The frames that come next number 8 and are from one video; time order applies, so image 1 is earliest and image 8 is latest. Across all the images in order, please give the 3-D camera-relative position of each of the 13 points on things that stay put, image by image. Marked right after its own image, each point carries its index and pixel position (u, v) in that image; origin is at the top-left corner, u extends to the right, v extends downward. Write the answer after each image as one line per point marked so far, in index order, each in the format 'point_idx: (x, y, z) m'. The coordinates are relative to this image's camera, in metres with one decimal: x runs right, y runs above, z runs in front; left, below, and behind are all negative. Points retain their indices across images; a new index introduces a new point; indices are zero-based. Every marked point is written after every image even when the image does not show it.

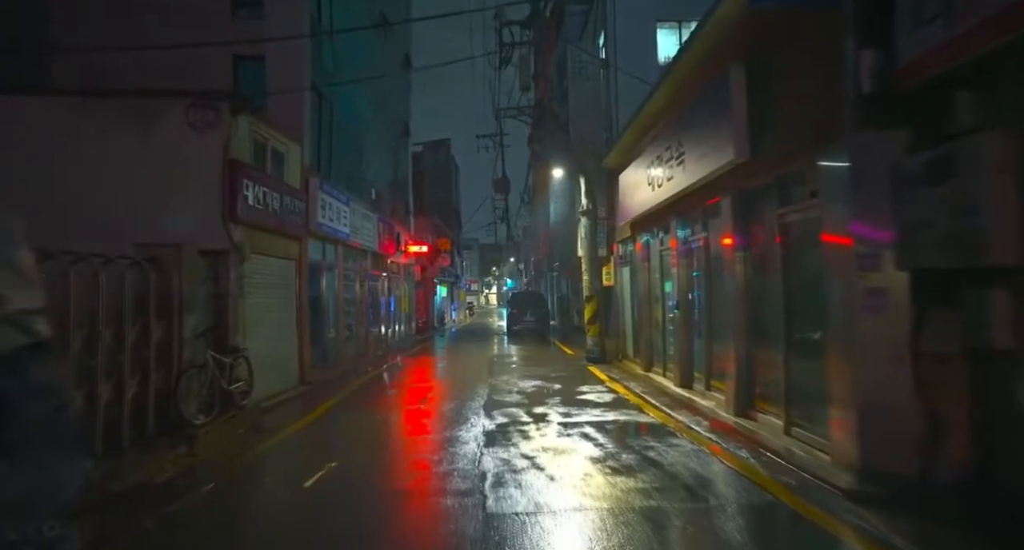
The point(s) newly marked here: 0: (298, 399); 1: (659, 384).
0: (-4.3, -2.5, +11.1) m
1: (+3.1, -2.3, +11.8) m
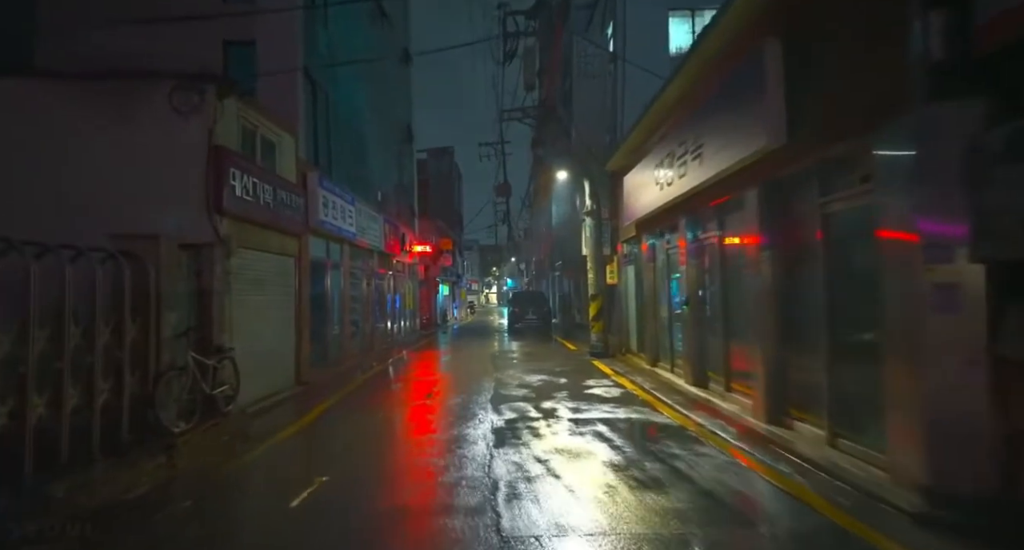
0: (-4.2, -2.4, +10.5) m
1: (+3.3, -2.2, +11.2) m
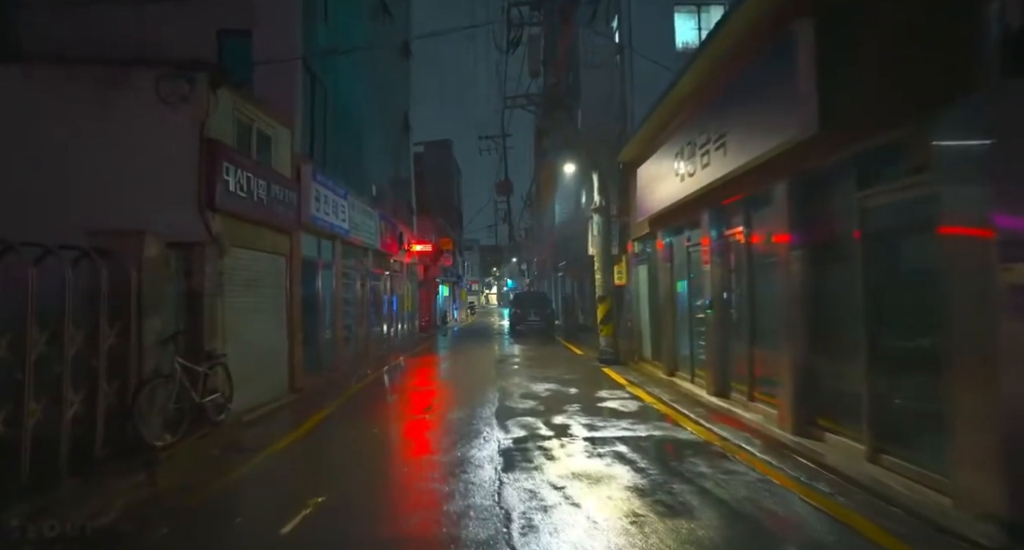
0: (-4.1, -2.4, +10.0) m
1: (+3.4, -2.2, +10.7) m
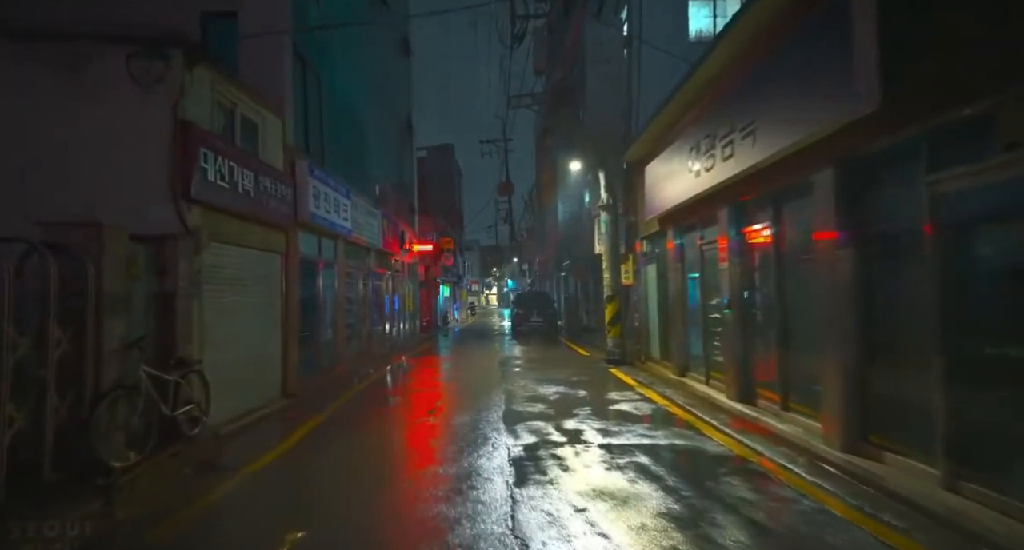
0: (-3.9, -2.4, +9.2) m
1: (+3.5, -2.2, +10.0) m
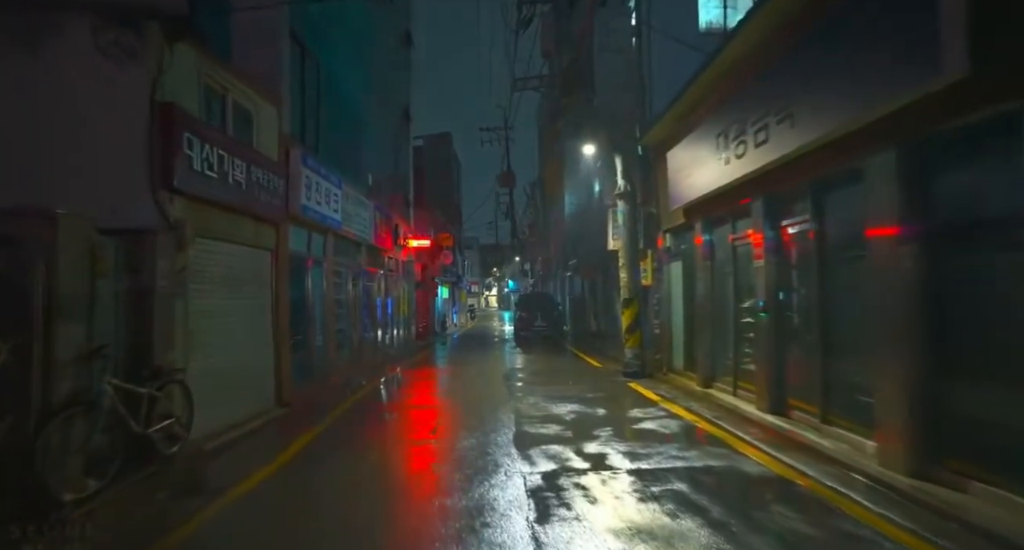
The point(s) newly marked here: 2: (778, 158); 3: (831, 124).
0: (-3.8, -2.4, +8.5) m
1: (+3.7, -2.2, +9.3) m
2: (+3.6, +1.6, +7.6) m
3: (+3.6, +1.7, +6.2) m
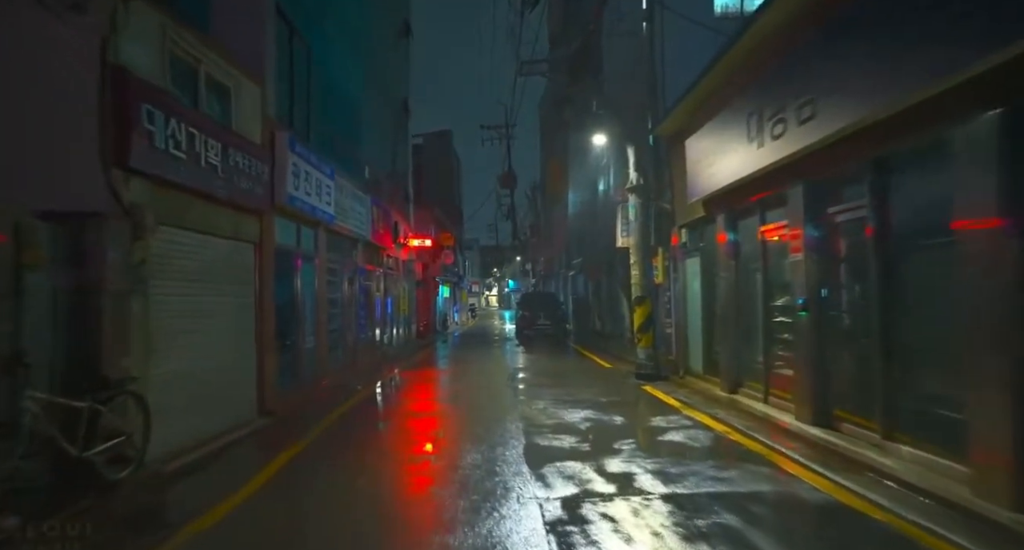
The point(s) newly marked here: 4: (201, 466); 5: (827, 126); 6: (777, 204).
0: (-3.6, -2.3, +7.6) m
1: (+3.8, -2.1, +8.3) m
2: (+3.8, +1.7, +6.7) m
3: (+3.7, +1.8, +5.3) m
4: (-3.6, -2.2, +6.5) m
5: (+3.7, +1.8, +6.7) m
6: (+4.2, +1.1, +8.9) m
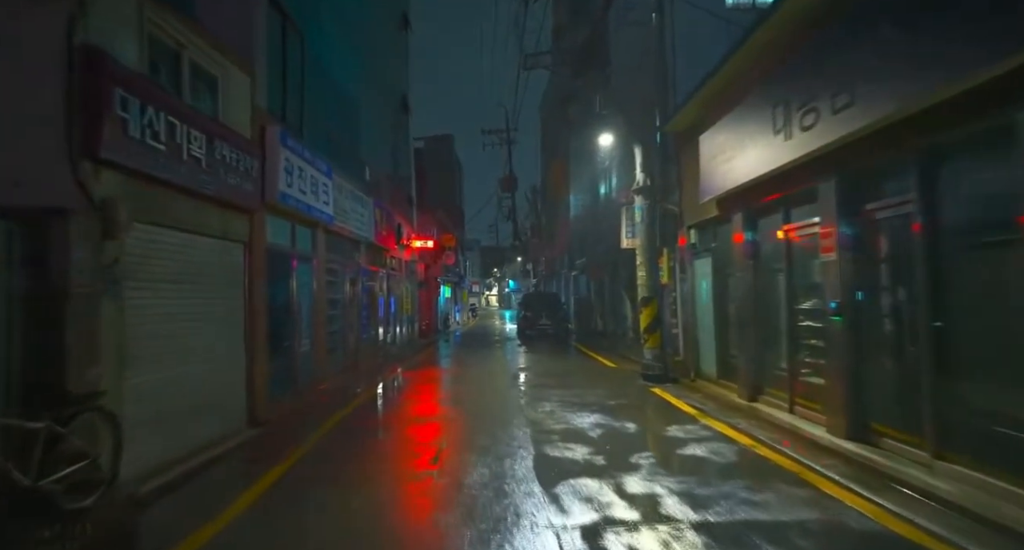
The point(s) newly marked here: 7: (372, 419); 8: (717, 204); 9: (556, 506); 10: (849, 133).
0: (-3.5, -2.3, +7.0) m
1: (+3.9, -2.1, +7.8) m
2: (+3.9, +1.6, +6.1) m
3: (+3.8, +1.7, +4.7) m
4: (-3.5, -2.2, +5.9) m
5: (+3.9, +1.8, +6.2) m
6: (+4.4, +1.1, +8.3) m
7: (-2.5, -2.6, +9.9) m
8: (+4.1, +1.4, +11.2) m
9: (+0.4, -2.2, +5.4) m
10: (+3.9, +1.6, +6.5) m
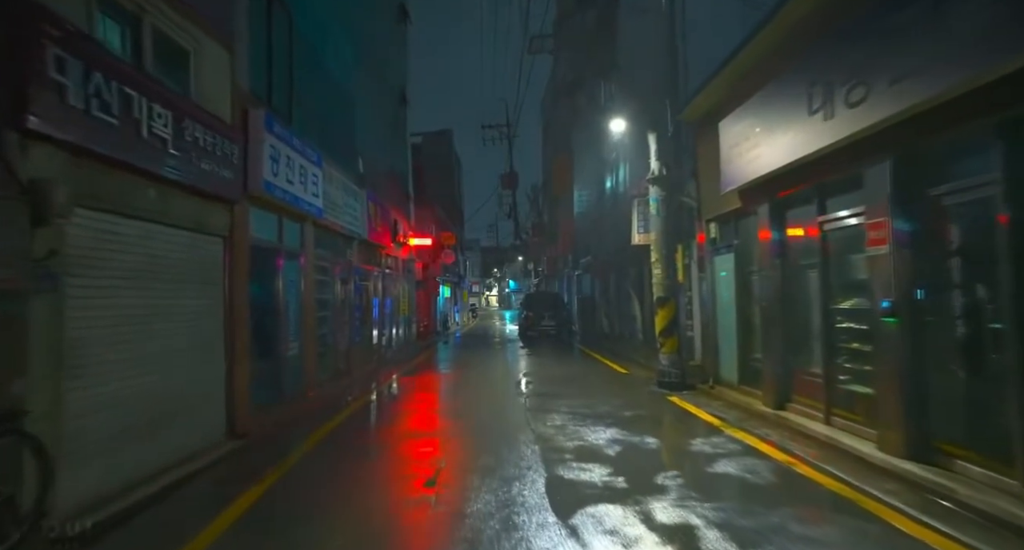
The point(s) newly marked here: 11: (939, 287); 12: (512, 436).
0: (-3.4, -2.3, +6.2) m
1: (+4.0, -2.1, +6.9) m
2: (+4.0, +1.7, +5.3) m
3: (+3.9, +1.8, +3.9) m
4: (-3.4, -2.2, +5.1) m
5: (+3.9, +1.8, +5.3) m
6: (+4.4, +1.2, +7.5) m
7: (-2.4, -2.5, +9.0) m
8: (+4.2, +1.5, +10.4) m
9: (+0.5, -2.2, +4.5) m
10: (+4.0, +1.7, +5.6) m
11: (+4.3, -0.1, +5.7) m
12: (0.0, -2.5, +8.8) m
